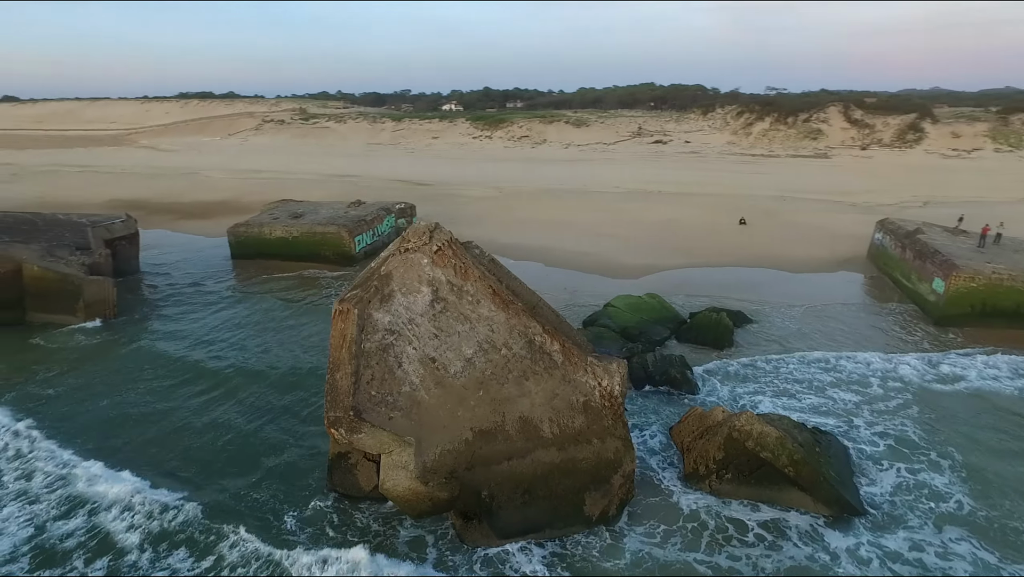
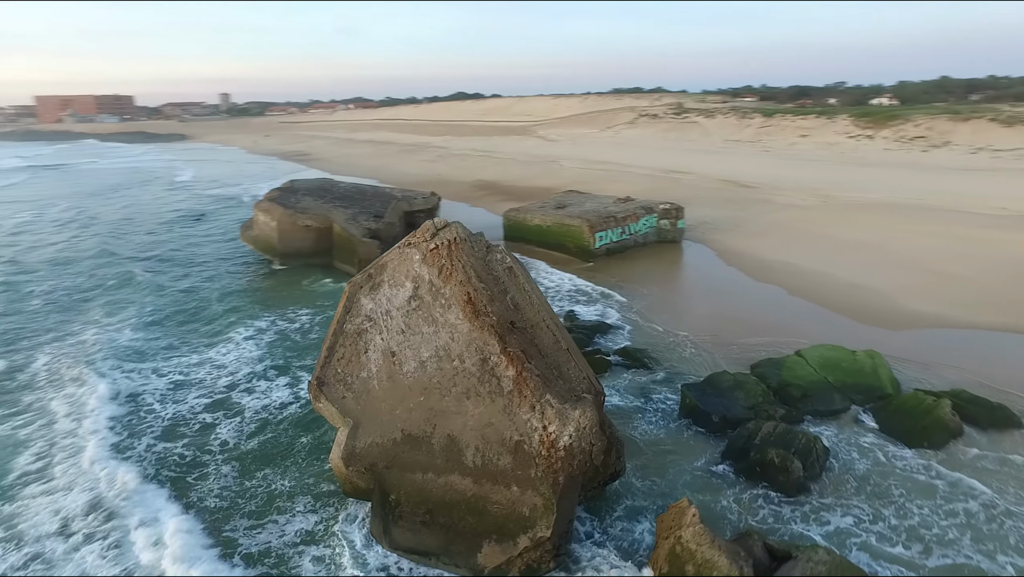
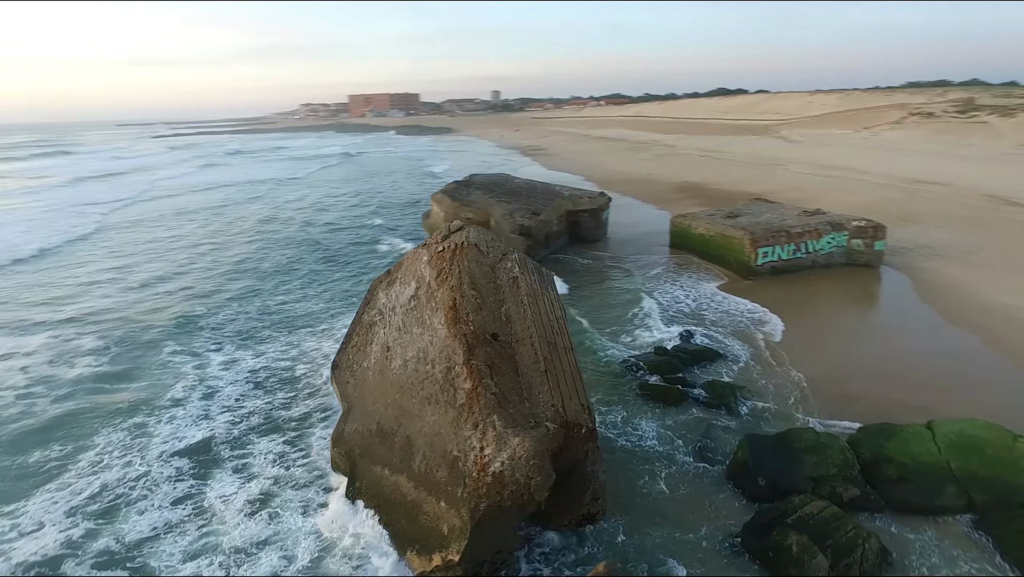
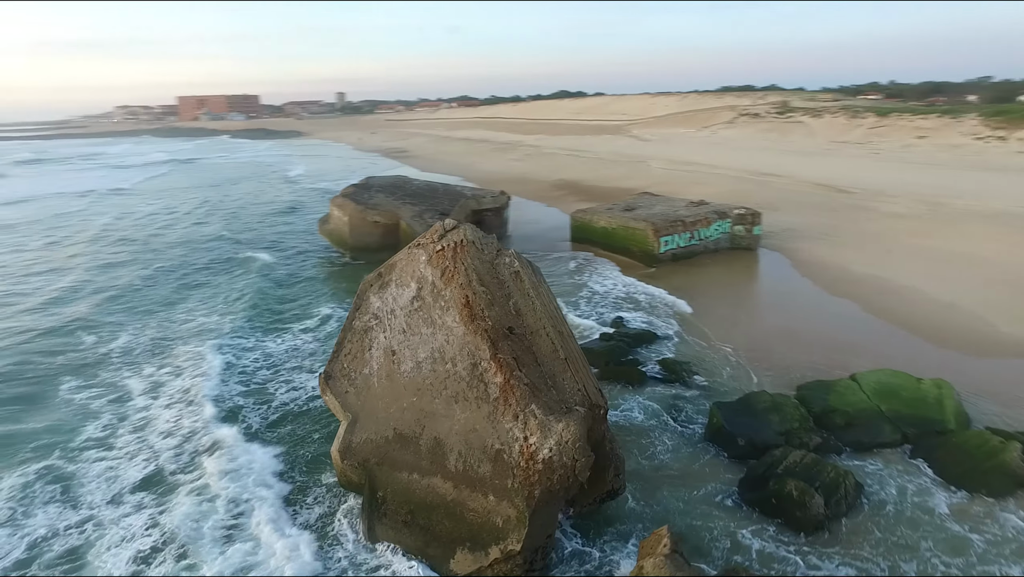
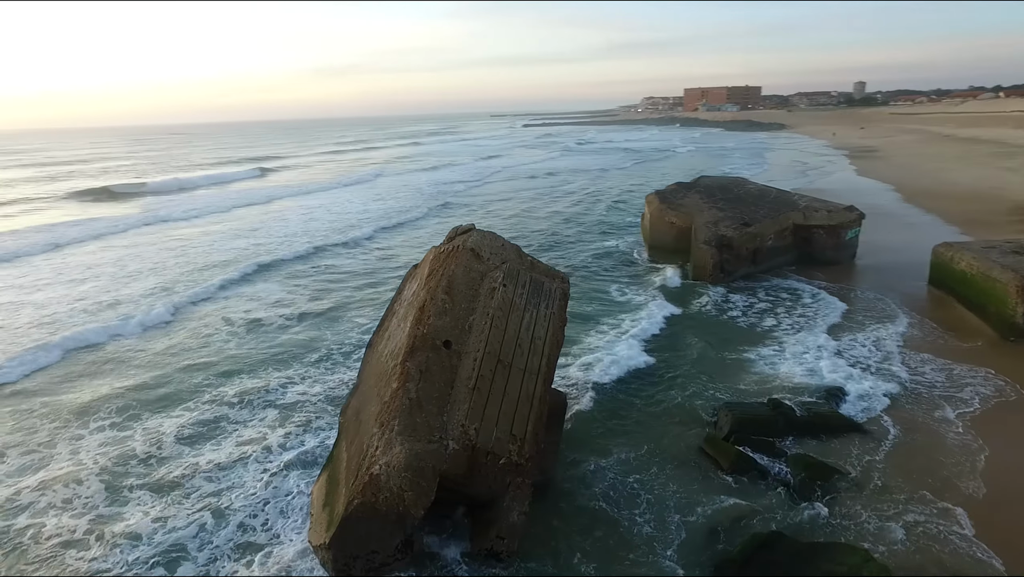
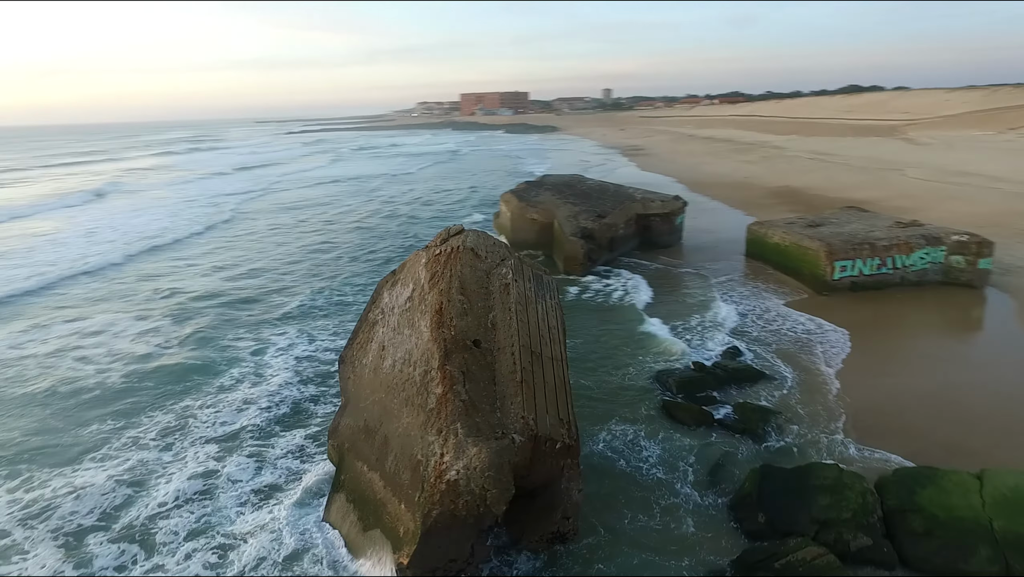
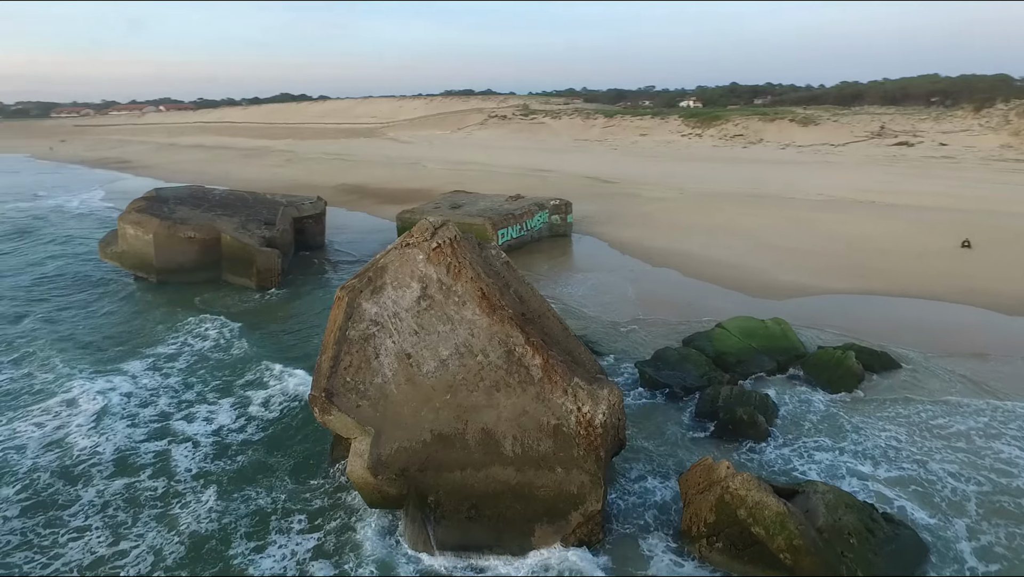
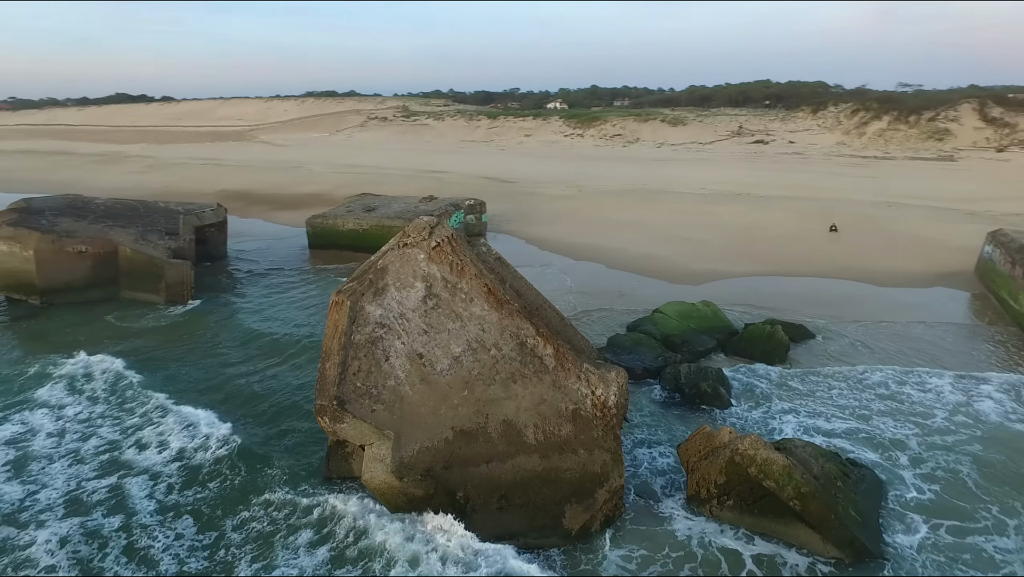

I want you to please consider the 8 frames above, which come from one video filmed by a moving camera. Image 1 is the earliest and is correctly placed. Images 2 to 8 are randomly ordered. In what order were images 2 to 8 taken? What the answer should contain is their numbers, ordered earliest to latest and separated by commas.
8, 7, 2, 4, 3, 6, 5
